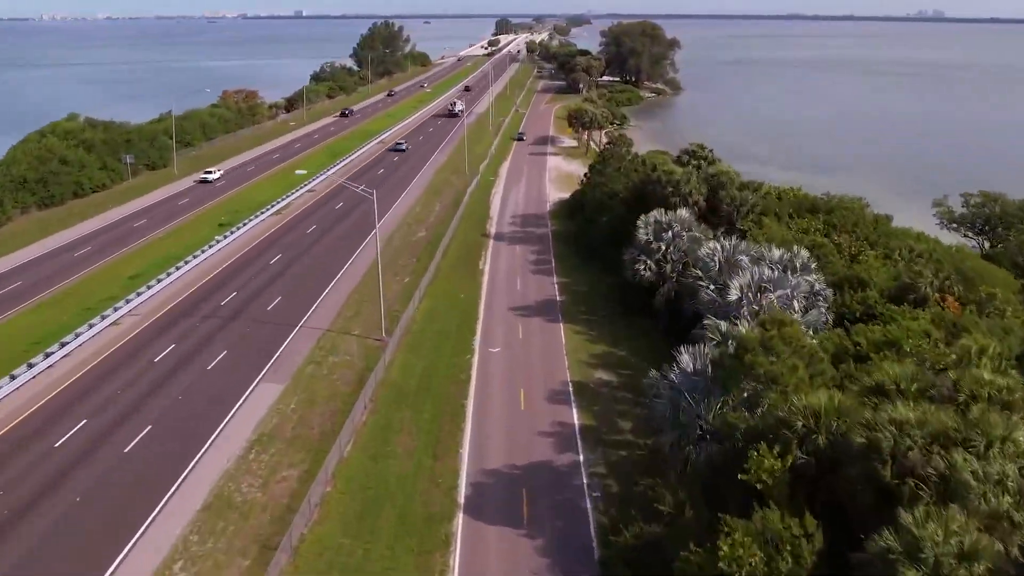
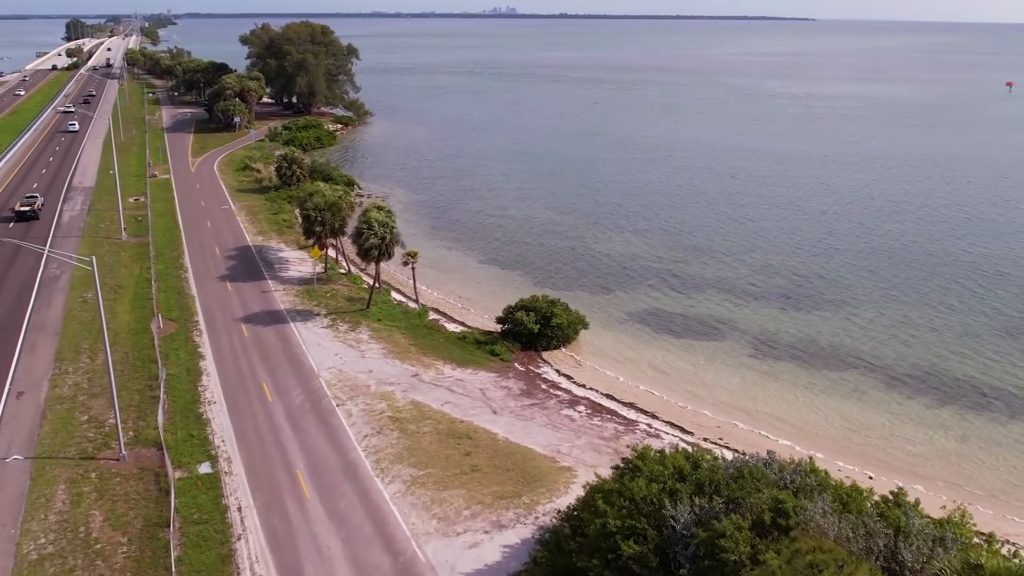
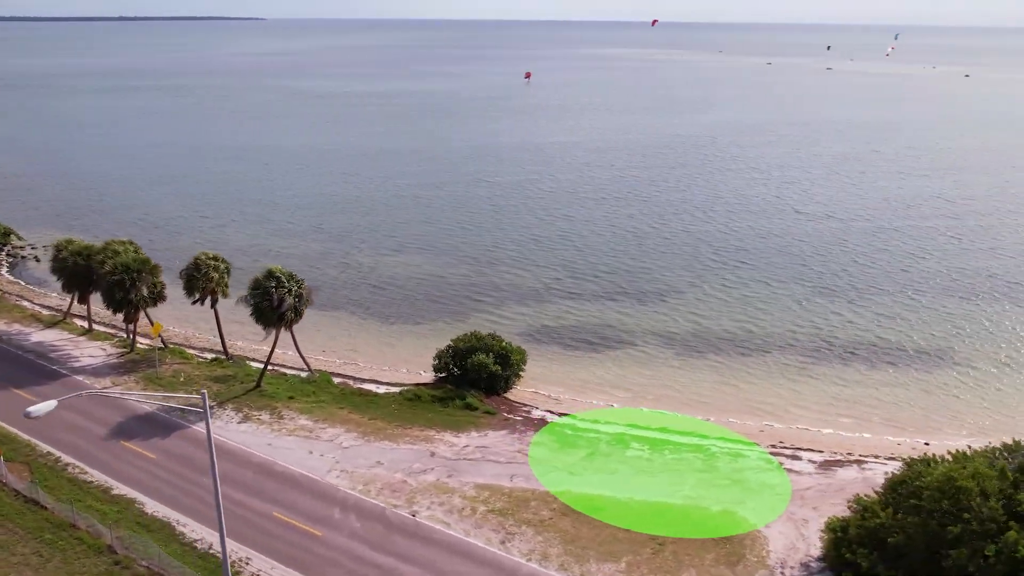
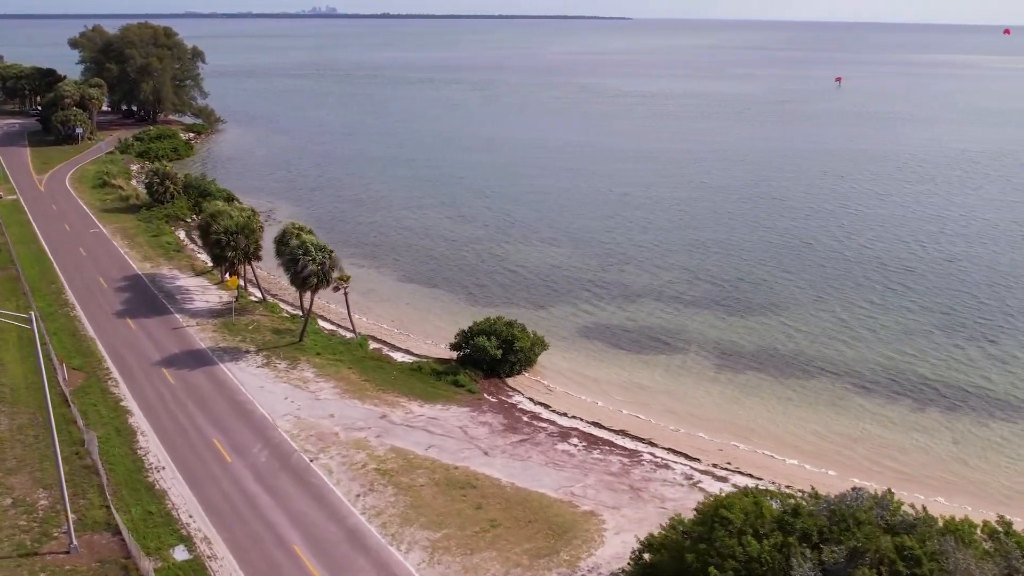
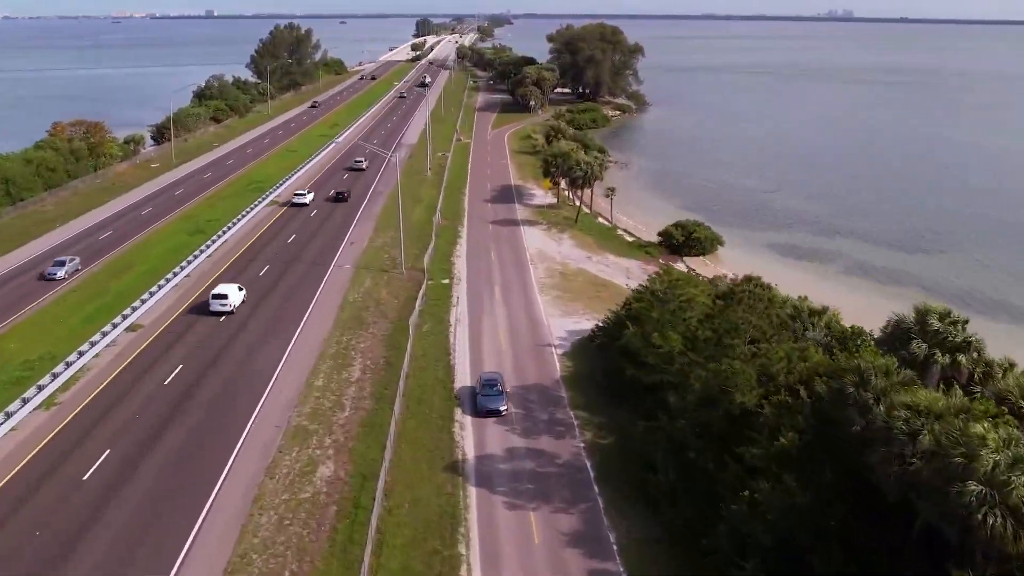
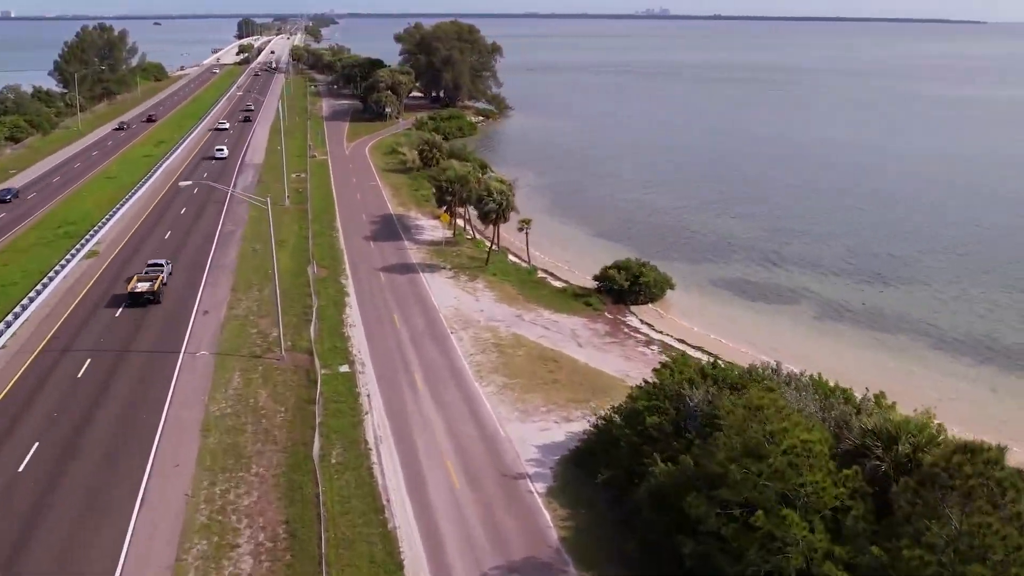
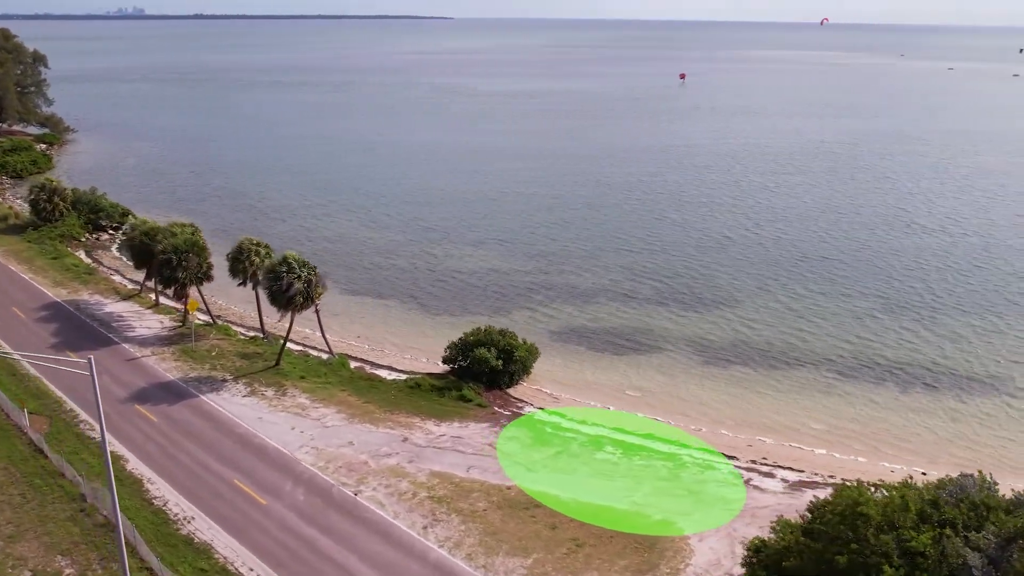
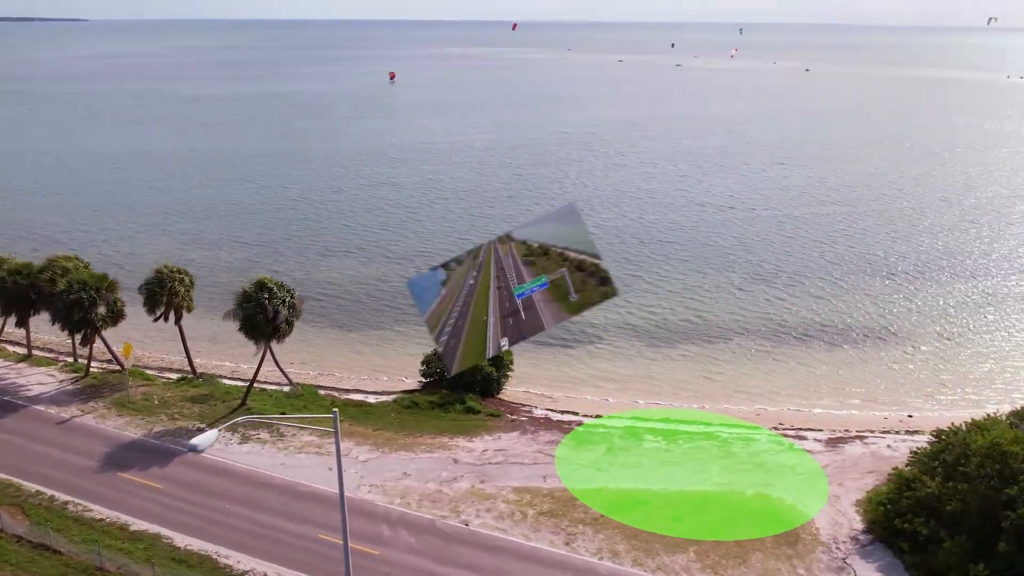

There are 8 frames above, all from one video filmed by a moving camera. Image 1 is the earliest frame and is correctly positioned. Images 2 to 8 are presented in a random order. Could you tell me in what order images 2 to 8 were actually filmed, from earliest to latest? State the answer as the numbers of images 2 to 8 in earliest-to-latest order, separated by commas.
5, 6, 2, 4, 7, 3, 8
